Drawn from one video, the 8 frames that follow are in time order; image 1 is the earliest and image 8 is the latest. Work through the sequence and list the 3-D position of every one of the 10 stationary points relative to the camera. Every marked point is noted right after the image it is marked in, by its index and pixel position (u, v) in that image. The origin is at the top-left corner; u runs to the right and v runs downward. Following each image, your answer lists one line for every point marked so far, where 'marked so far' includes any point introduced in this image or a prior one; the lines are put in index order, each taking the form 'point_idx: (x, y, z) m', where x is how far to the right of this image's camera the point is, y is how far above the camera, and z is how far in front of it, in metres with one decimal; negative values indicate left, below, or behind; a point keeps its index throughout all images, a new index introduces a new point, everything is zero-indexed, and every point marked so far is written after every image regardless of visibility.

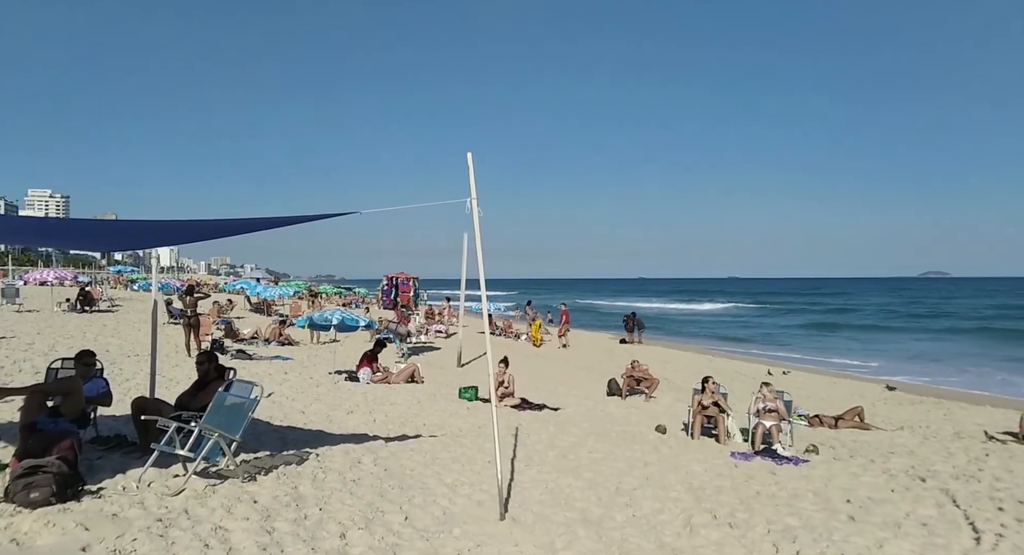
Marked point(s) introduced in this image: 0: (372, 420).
0: (-1.8, -1.8, +7.9) m
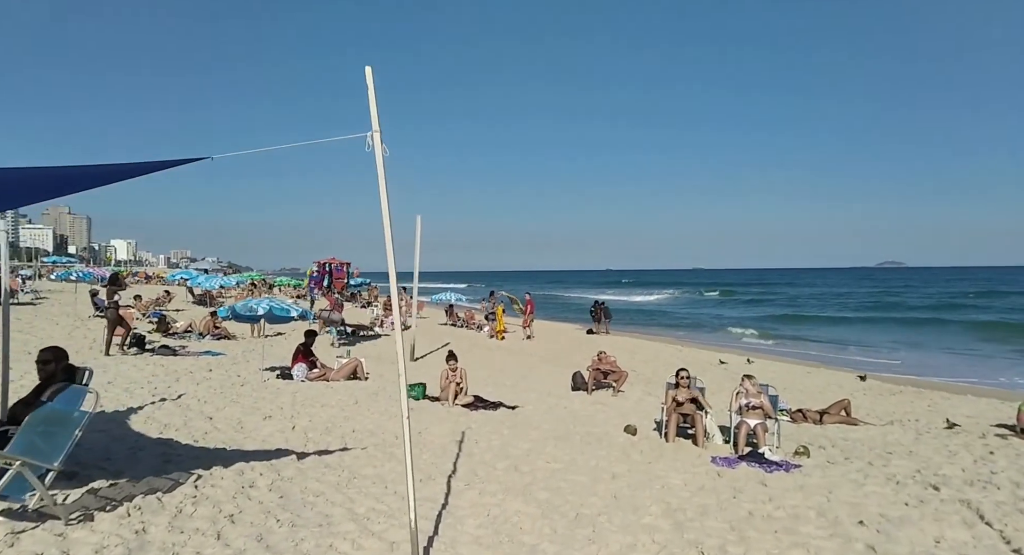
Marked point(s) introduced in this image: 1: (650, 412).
0: (-2.4, -1.6, +6.7) m
1: (+2.0, -2.0, +8.9) m
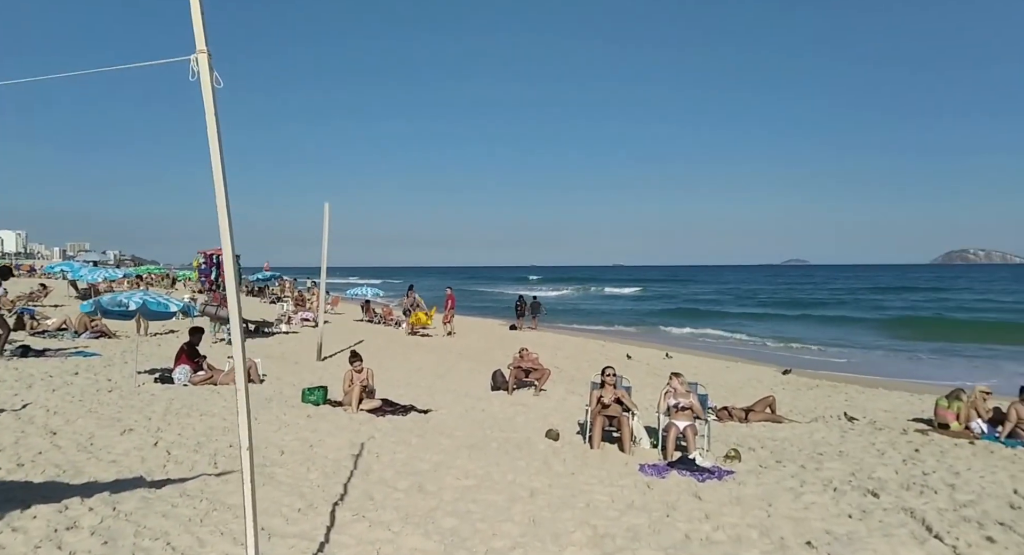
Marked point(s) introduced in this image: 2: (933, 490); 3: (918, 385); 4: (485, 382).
0: (-3.3, -1.5, +5.6) m
1: (+0.8, -1.9, +8.4) m
2: (+3.5, -1.7, +5.0) m
3: (+9.0, -2.4, +13.3) m
4: (-0.5, -1.9, +11.0) m
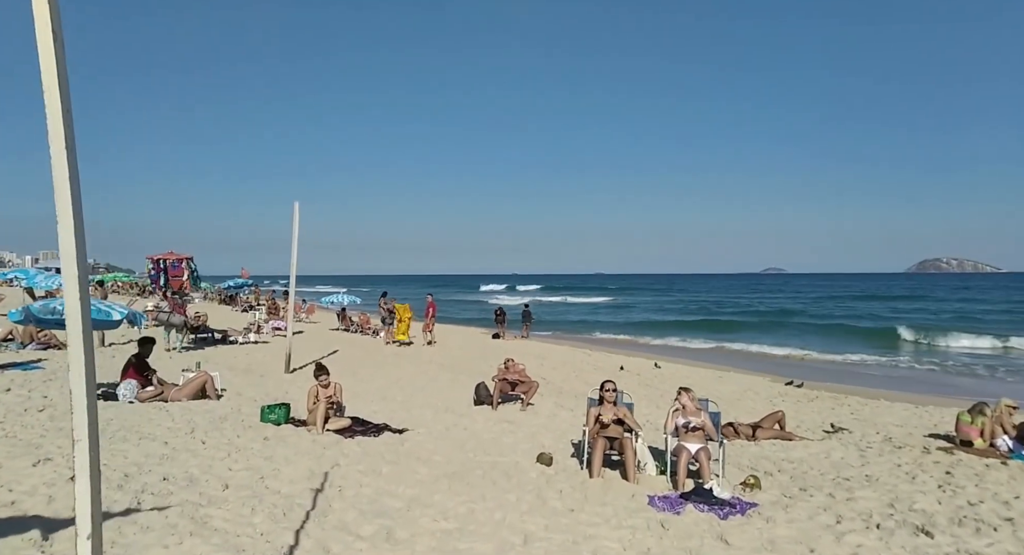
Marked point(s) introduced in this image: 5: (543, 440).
0: (-3.4, -1.5, +4.7) m
1: (+0.7, -1.9, +7.6) m
2: (+3.4, -1.8, +4.3) m
3: (+8.6, -2.5, +12.8) m
4: (-0.8, -2.0, +10.2) m
5: (+0.4, -1.9, +7.0) m
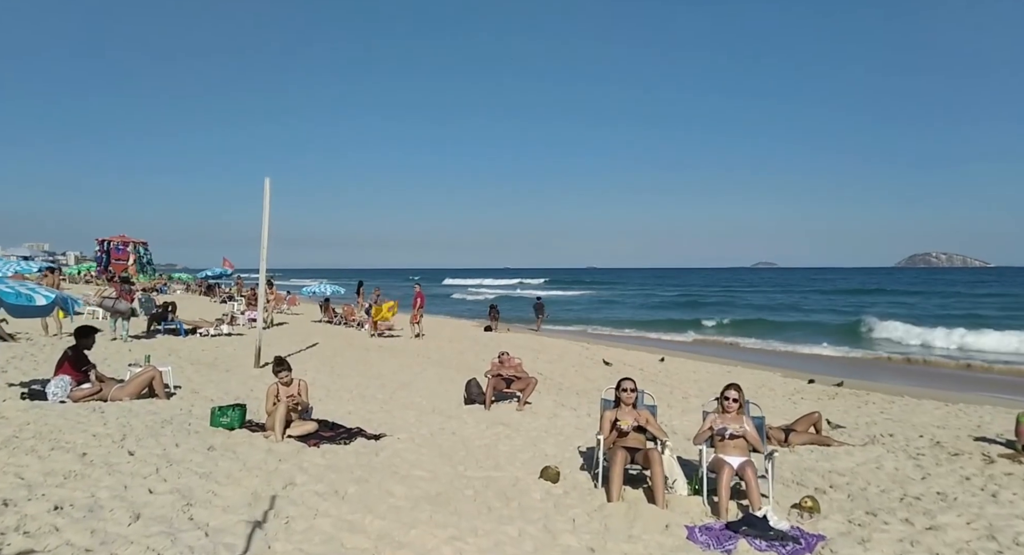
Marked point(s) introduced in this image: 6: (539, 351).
0: (-3.4, -1.3, +3.6) m
1: (+0.6, -1.7, +6.5) m
2: (+3.4, -1.6, +3.3) m
3: (+8.5, -2.3, +11.9) m
4: (-0.8, -1.8, +9.1) m
5: (+0.3, -1.7, +6.0) m
6: (+0.7, -1.9, +16.0) m
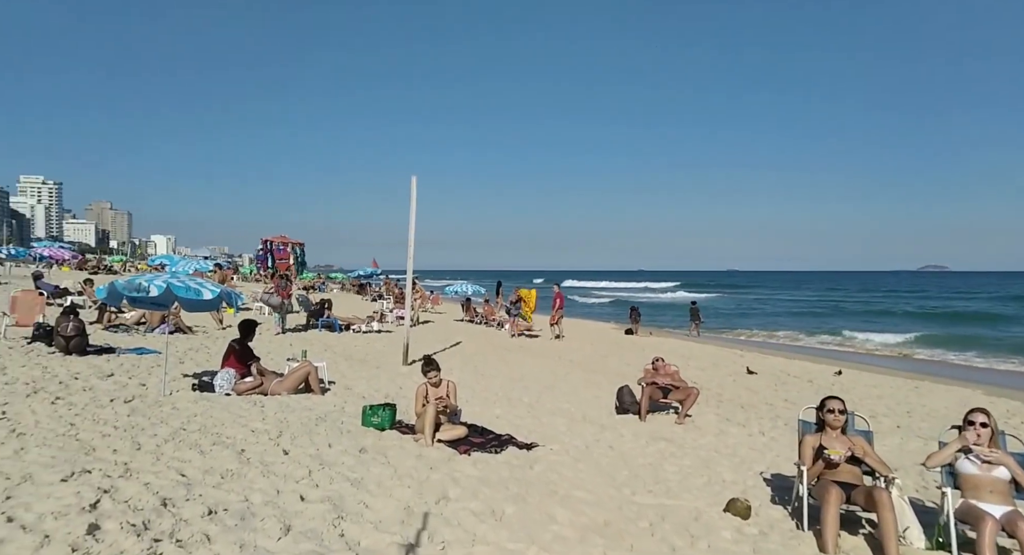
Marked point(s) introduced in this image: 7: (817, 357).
0: (-2.4, -1.3, +3.6) m
1: (+2.2, -1.7, +5.6) m
2: (+4.2, -1.5, +1.9) m
3: (+11.0, -2.3, +9.1) m
4: (+1.3, -1.7, +8.5) m
5: (+1.8, -1.6, +5.2) m
6: (+4.3, -1.9, +14.8) m
7: (+9.4, -2.4, +18.8) m
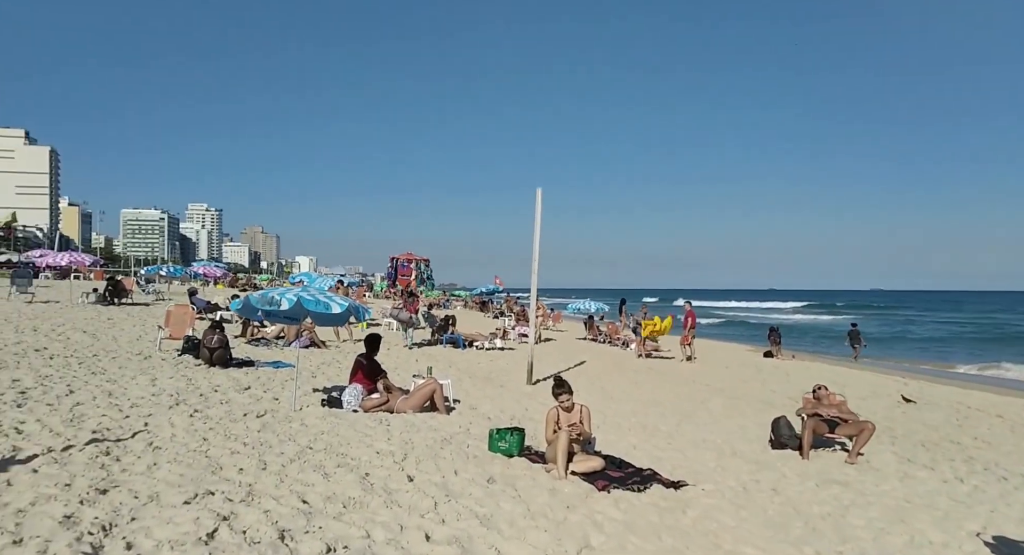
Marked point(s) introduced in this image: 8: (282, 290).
0: (-1.5, -1.3, +3.4) m
1: (+3.3, -1.8, +4.5) m
2: (+4.5, -1.5, +0.4) m
3: (+12.6, -2.4, +6.2) m
4: (+3.0, -1.9, +7.5) m
5: (+2.8, -1.7, +4.1) m
6: (+7.1, -2.3, +13.1) m
7: (+12.9, -2.9, +16.0) m
8: (-3.8, -0.2, +10.0) m
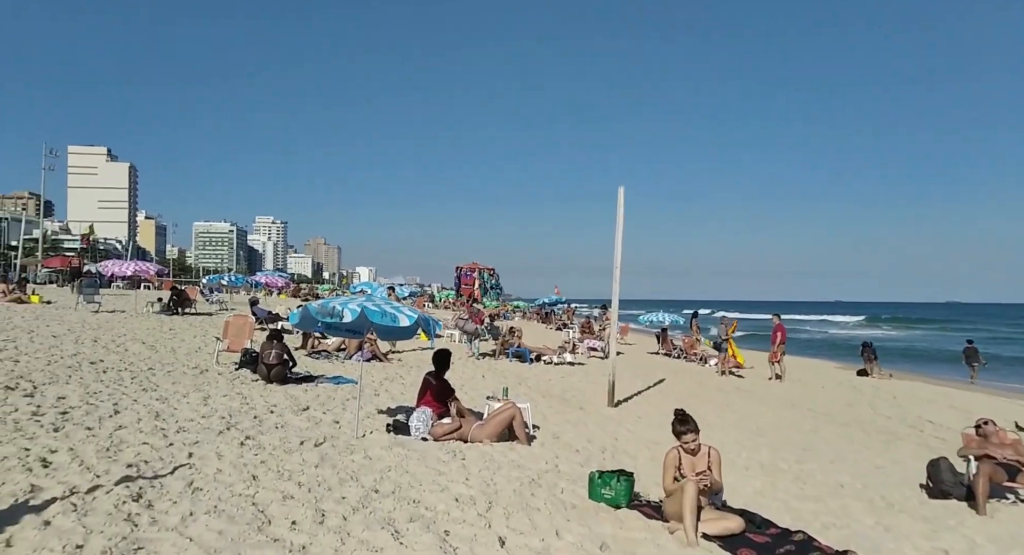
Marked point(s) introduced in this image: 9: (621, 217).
0: (-1.0, -1.4, +2.6) m
1: (+4.0, -1.8, +3.2) m
2: (+4.8, -1.5, -0.9) m
3: (+13.4, -2.5, +4.1) m
4: (+3.9, -2.0, +6.2) m
5: (+3.4, -1.8, +2.9) m
6: (+8.5, -2.5, +11.4) m
7: (+14.5, -3.1, +13.8) m
8: (-2.6, -0.3, +9.3) m
9: (+2.6, +1.6, +15.9) m
